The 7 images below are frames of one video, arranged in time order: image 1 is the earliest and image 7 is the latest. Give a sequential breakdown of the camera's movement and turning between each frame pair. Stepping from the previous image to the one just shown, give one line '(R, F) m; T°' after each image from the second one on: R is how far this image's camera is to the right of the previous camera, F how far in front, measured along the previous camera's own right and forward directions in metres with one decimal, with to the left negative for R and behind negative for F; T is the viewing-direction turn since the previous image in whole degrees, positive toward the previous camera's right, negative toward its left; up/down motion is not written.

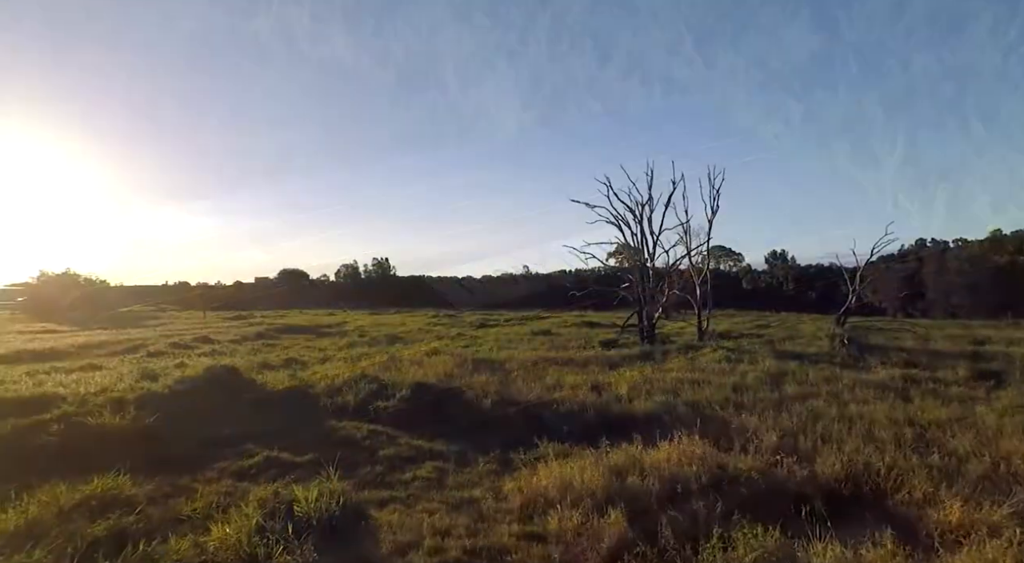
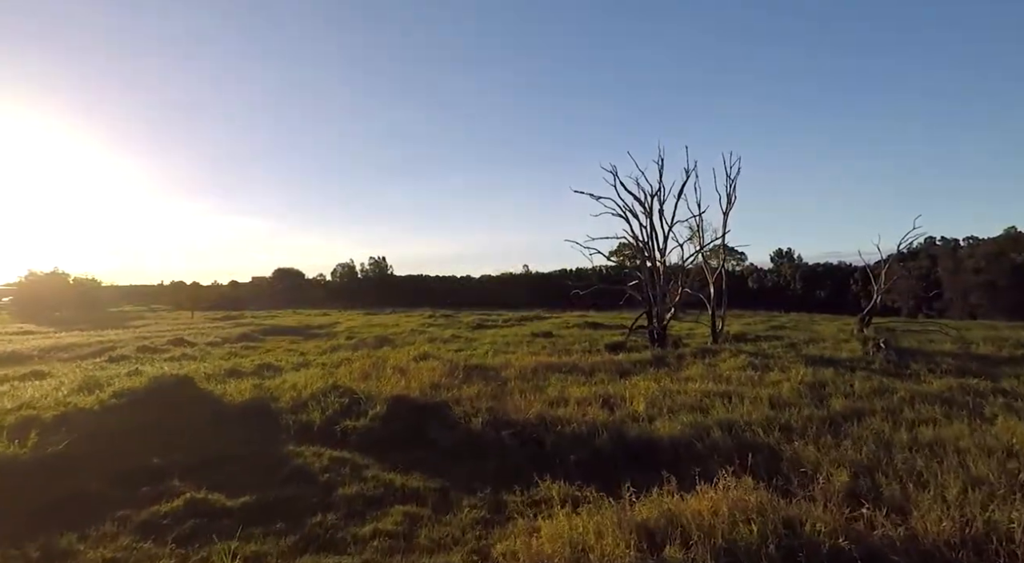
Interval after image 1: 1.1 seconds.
(+0.1, +1.4) m; 0°
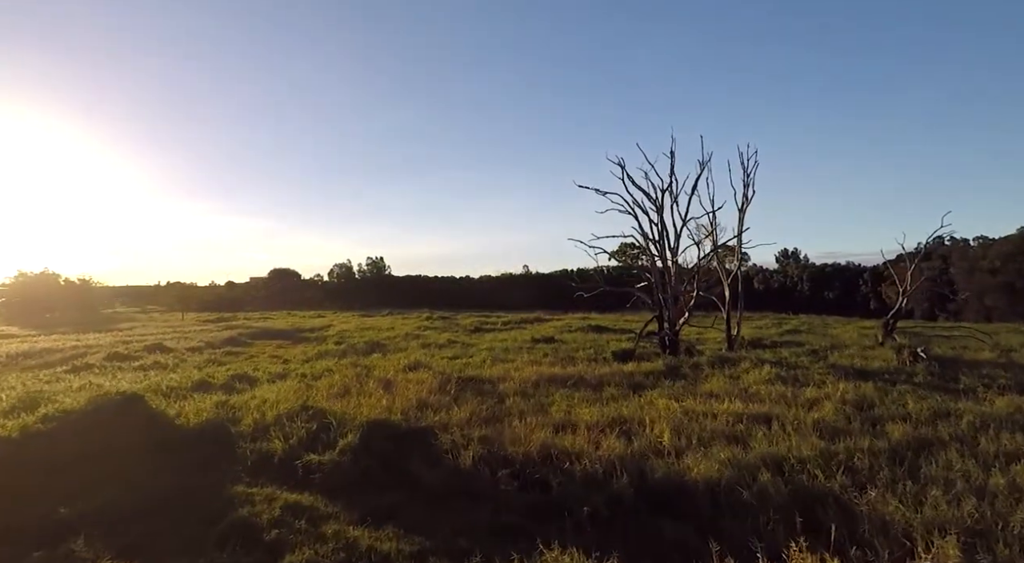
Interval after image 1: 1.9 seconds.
(0.0, +1.2) m; 0°
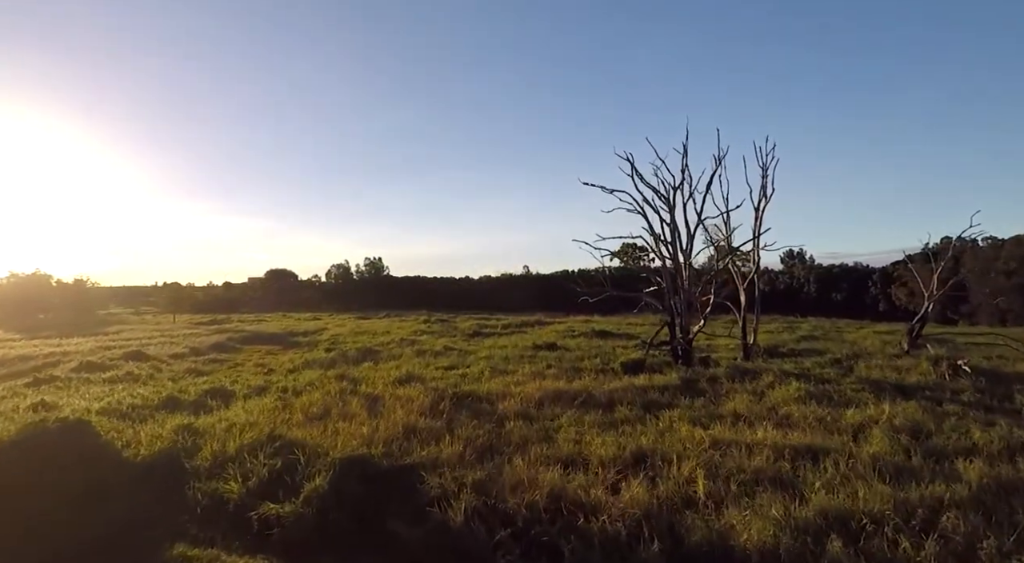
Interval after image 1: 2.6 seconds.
(0.0, +1.0) m; 0°
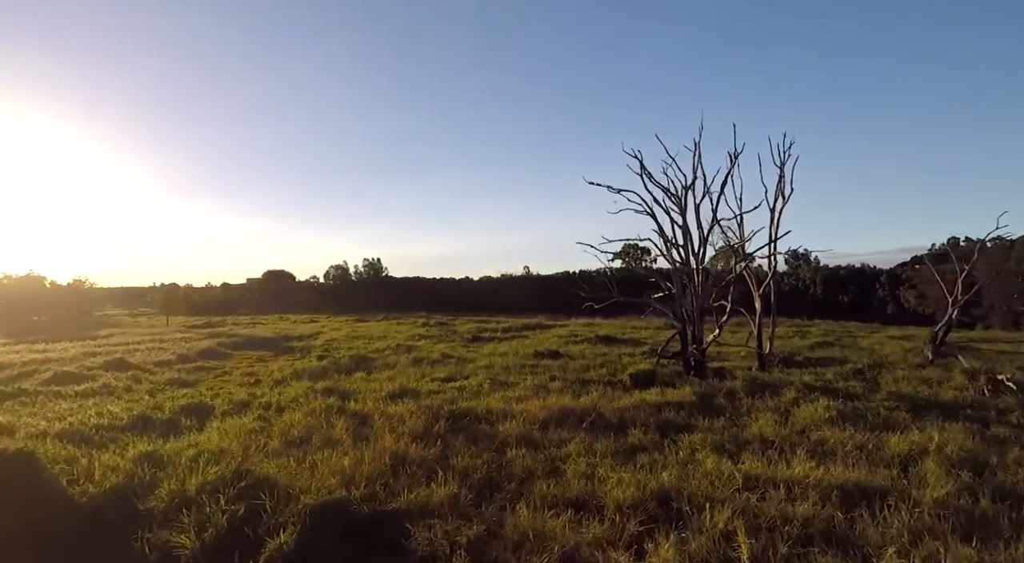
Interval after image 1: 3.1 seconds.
(0.0, +0.8) m; 0°
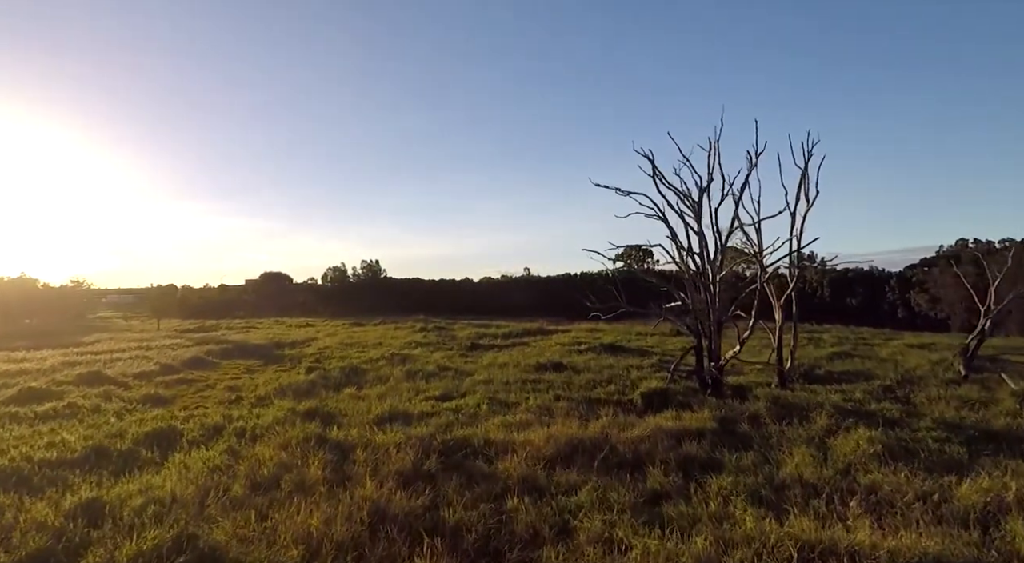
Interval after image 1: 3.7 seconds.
(0.0, +1.0) m; 0°
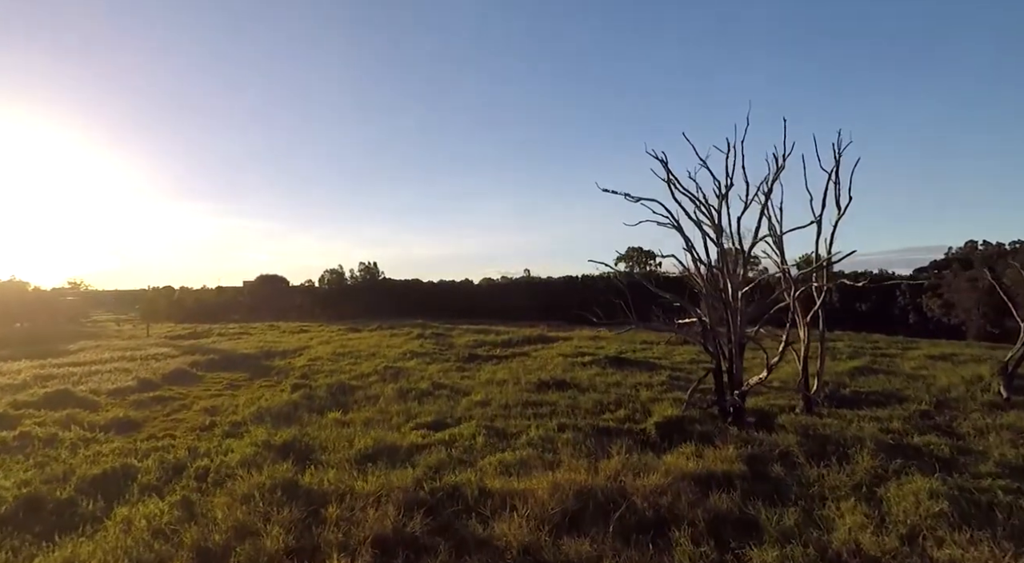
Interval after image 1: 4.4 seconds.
(0.0, +1.1) m; 0°
